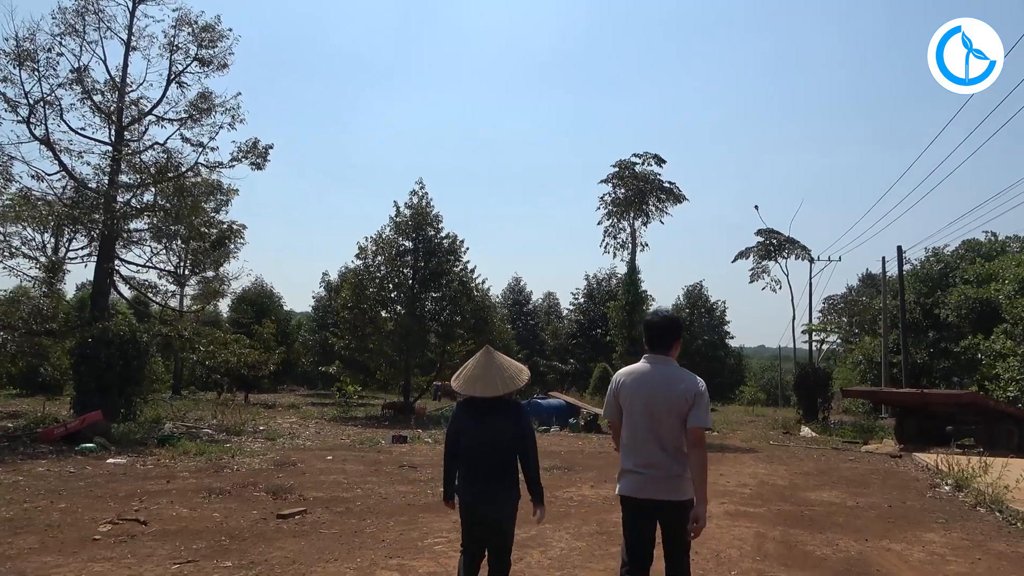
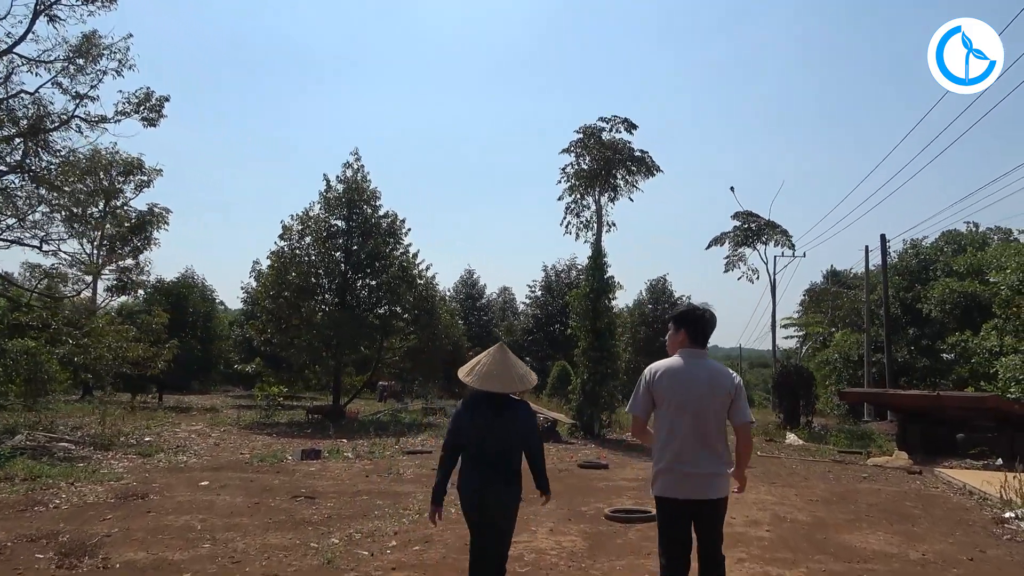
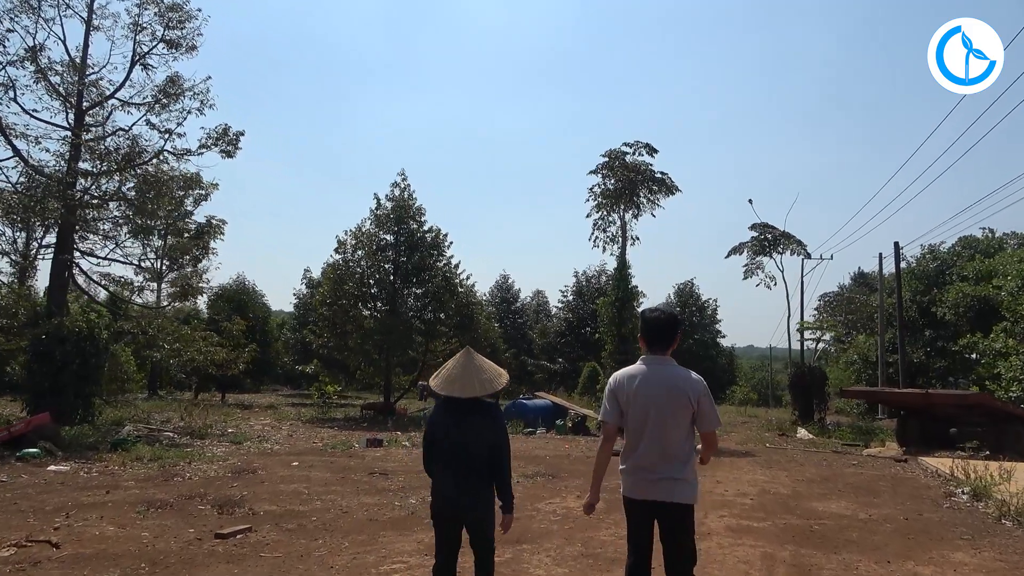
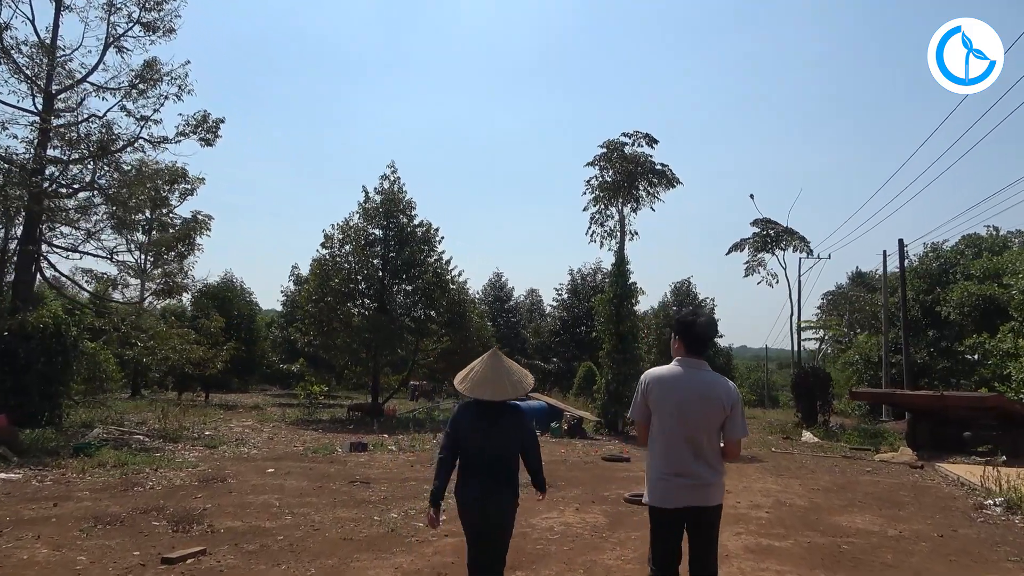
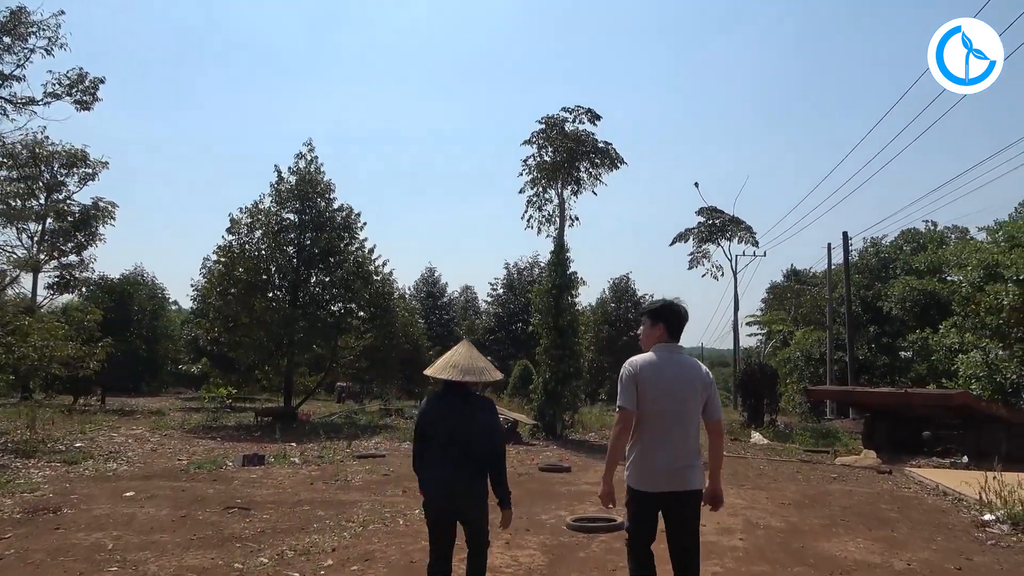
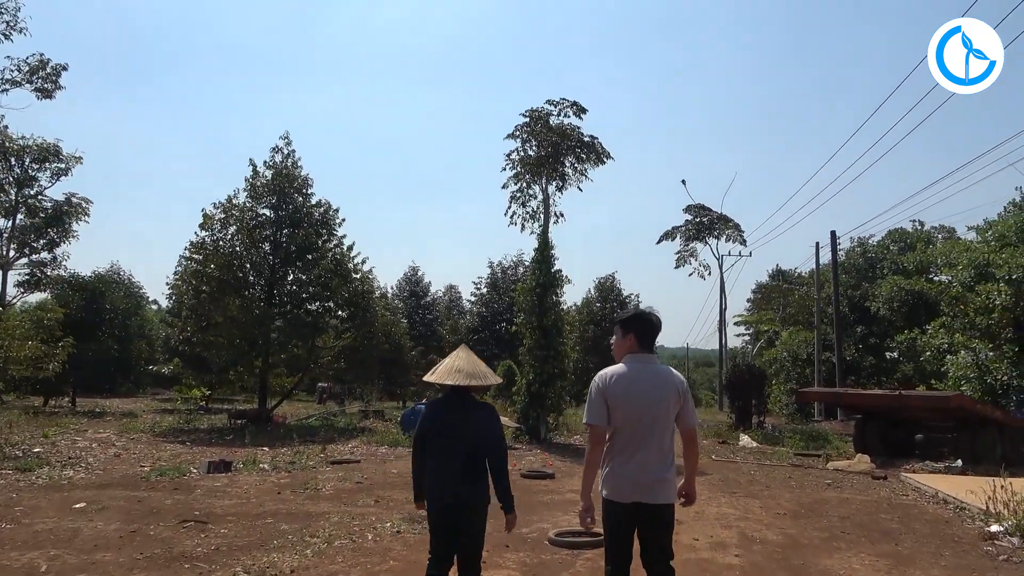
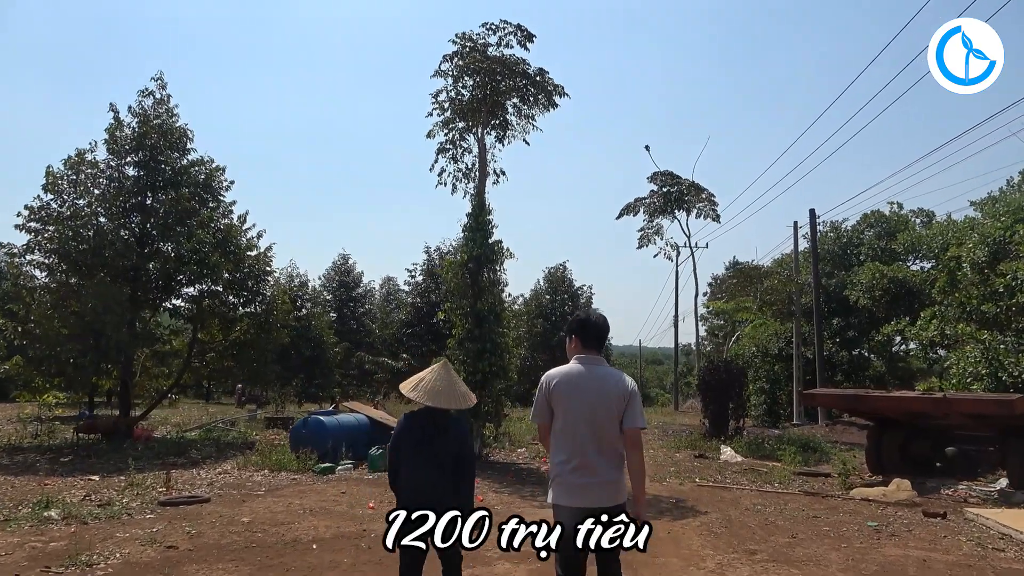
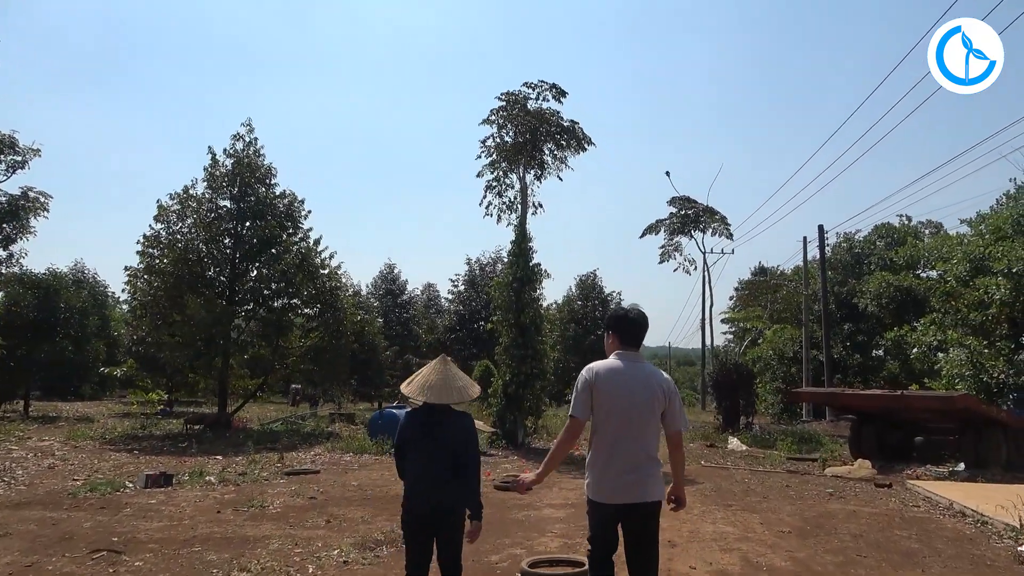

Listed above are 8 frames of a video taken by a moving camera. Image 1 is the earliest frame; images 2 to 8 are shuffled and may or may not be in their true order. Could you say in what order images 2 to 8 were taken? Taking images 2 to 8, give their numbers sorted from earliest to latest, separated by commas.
3, 4, 2, 5, 6, 8, 7
